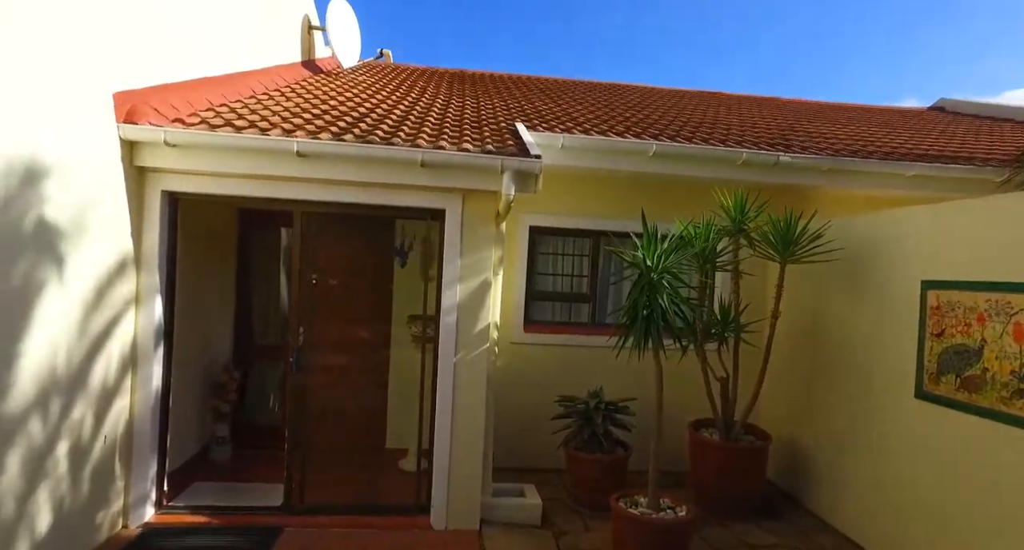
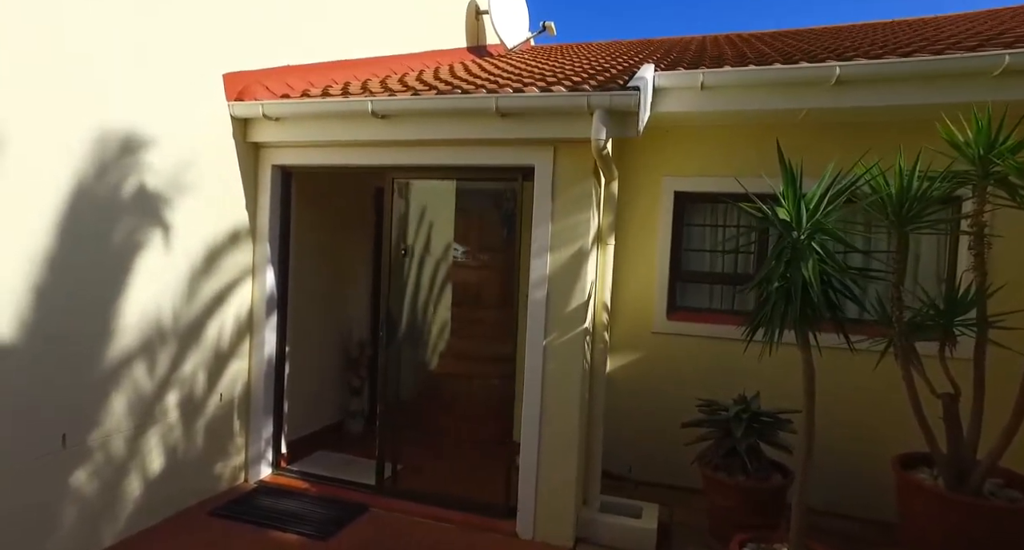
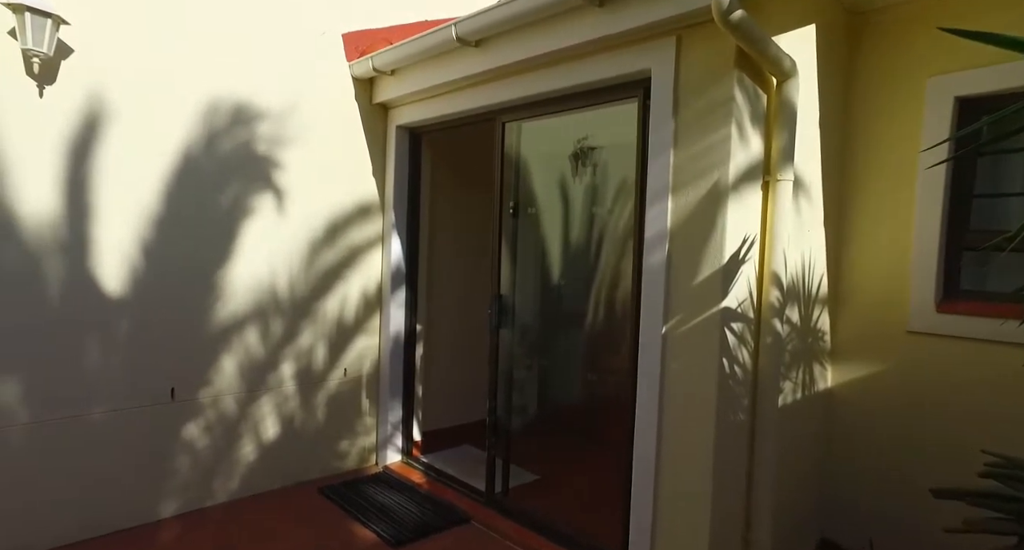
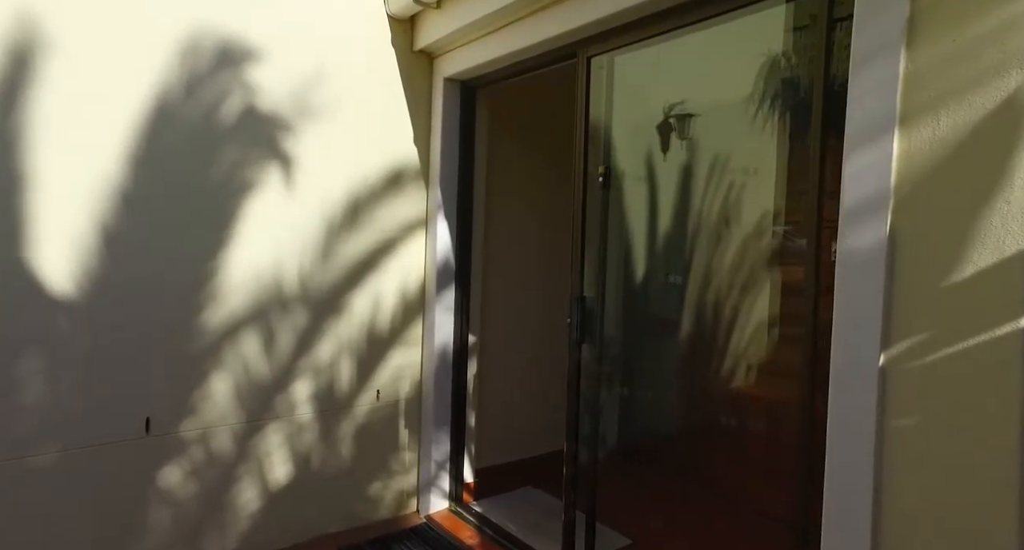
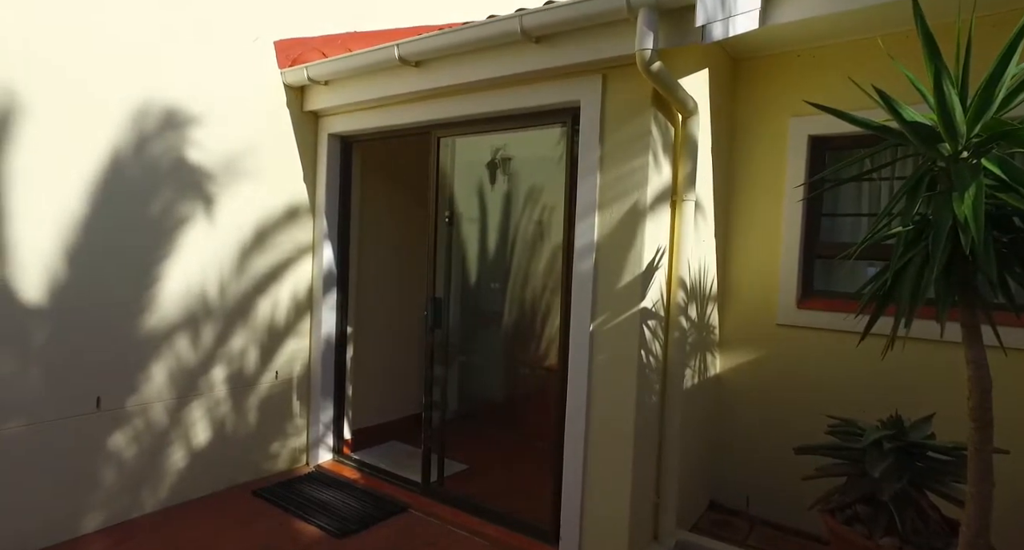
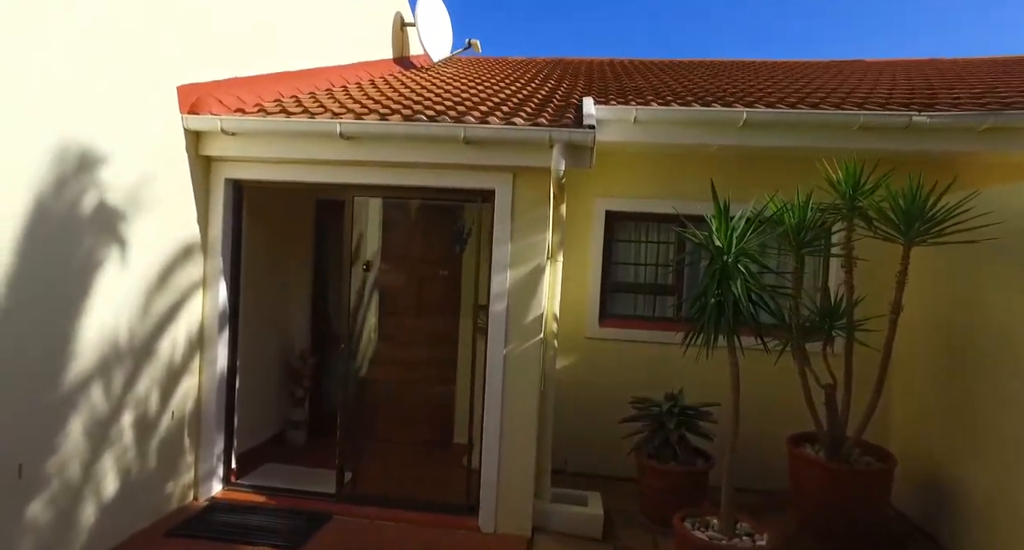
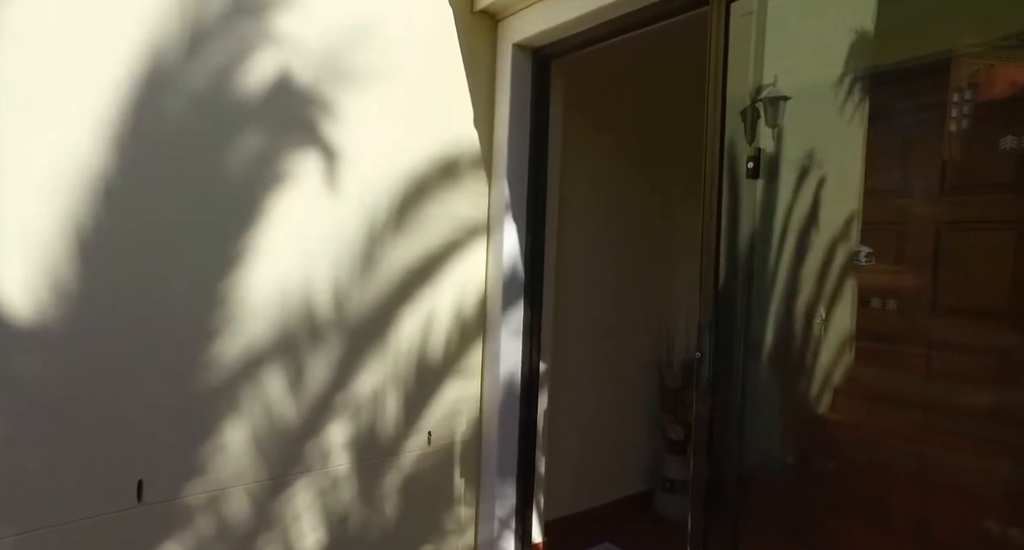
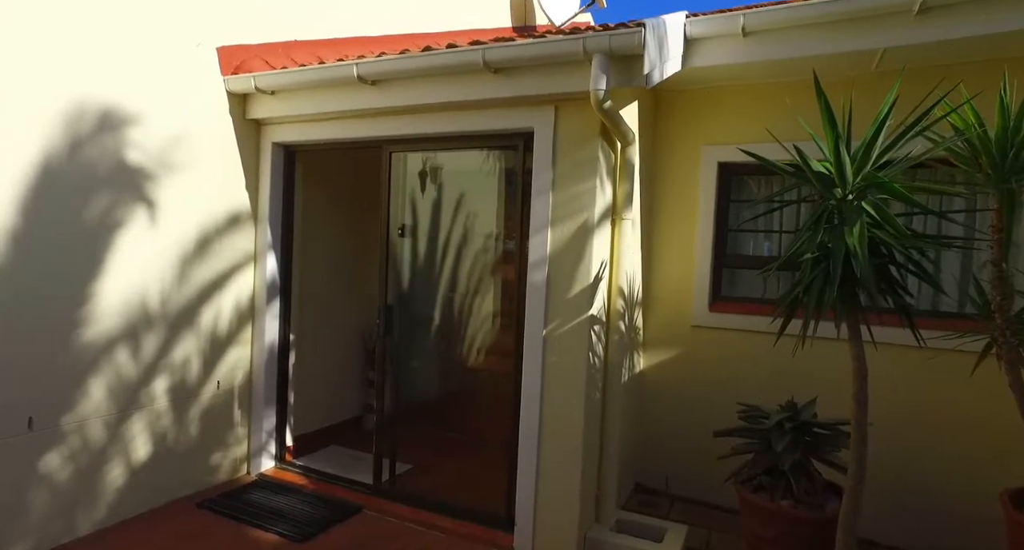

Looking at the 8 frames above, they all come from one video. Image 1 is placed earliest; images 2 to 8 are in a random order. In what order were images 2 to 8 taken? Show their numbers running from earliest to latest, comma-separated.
6, 2, 8, 5, 3, 4, 7
